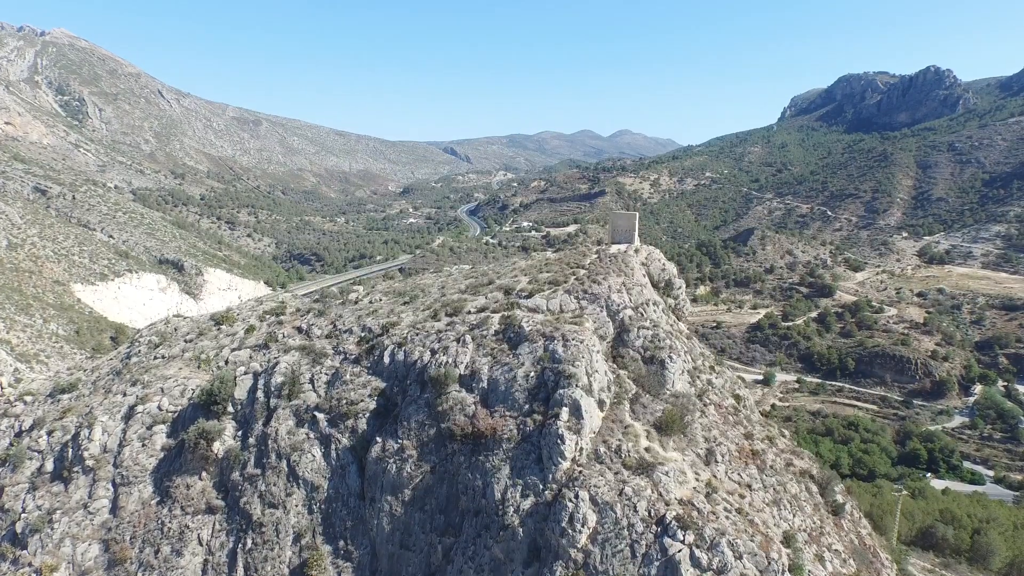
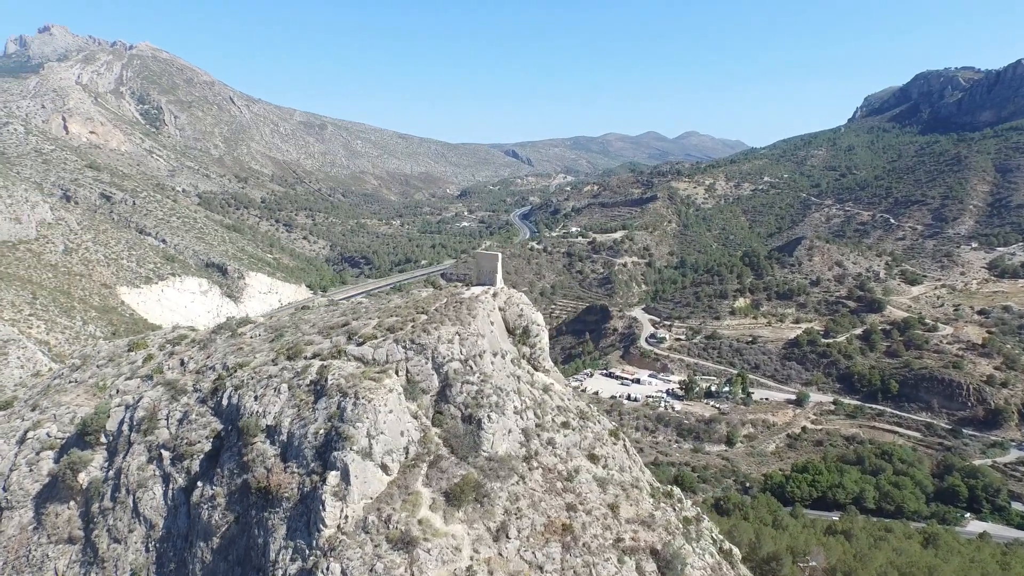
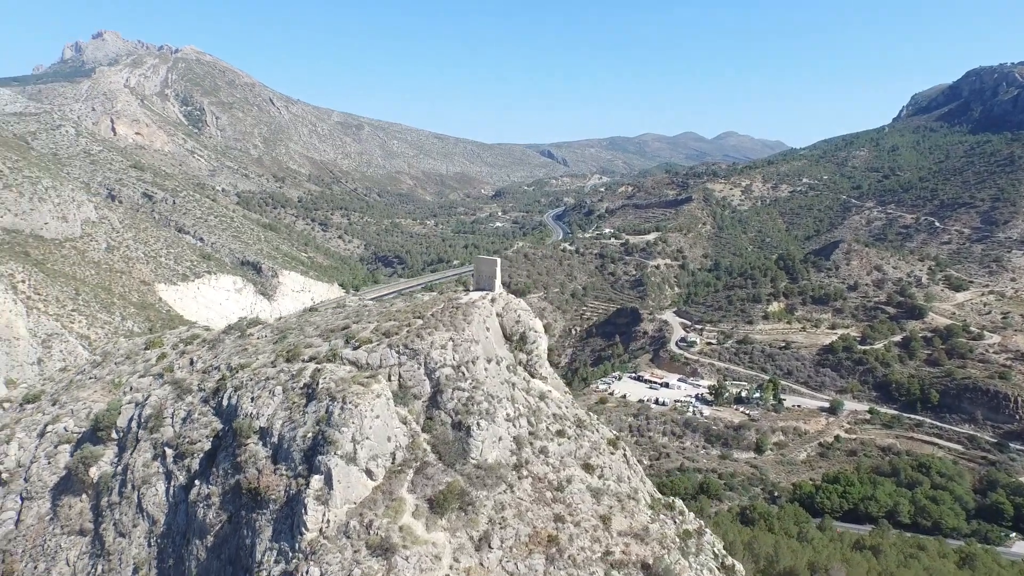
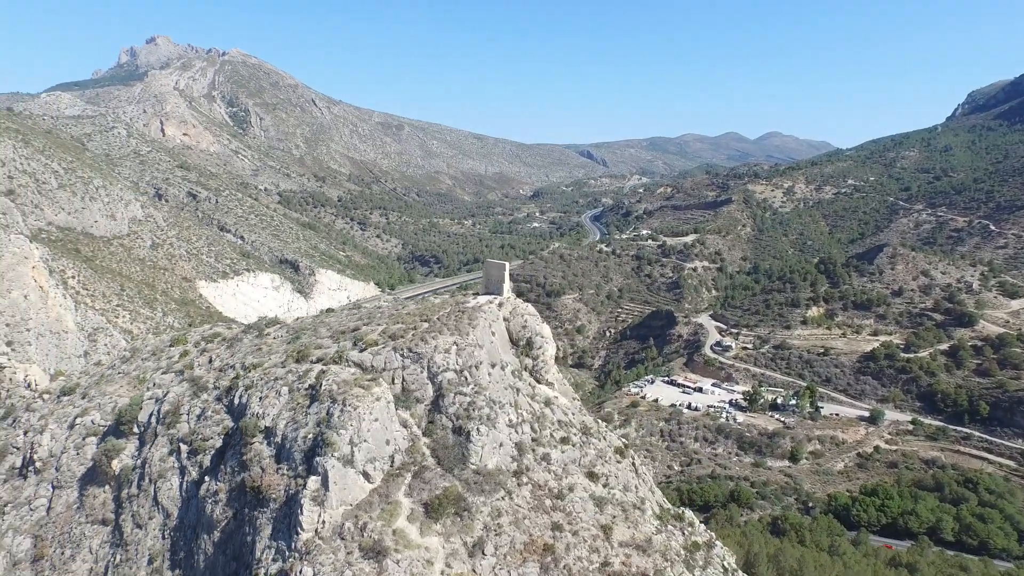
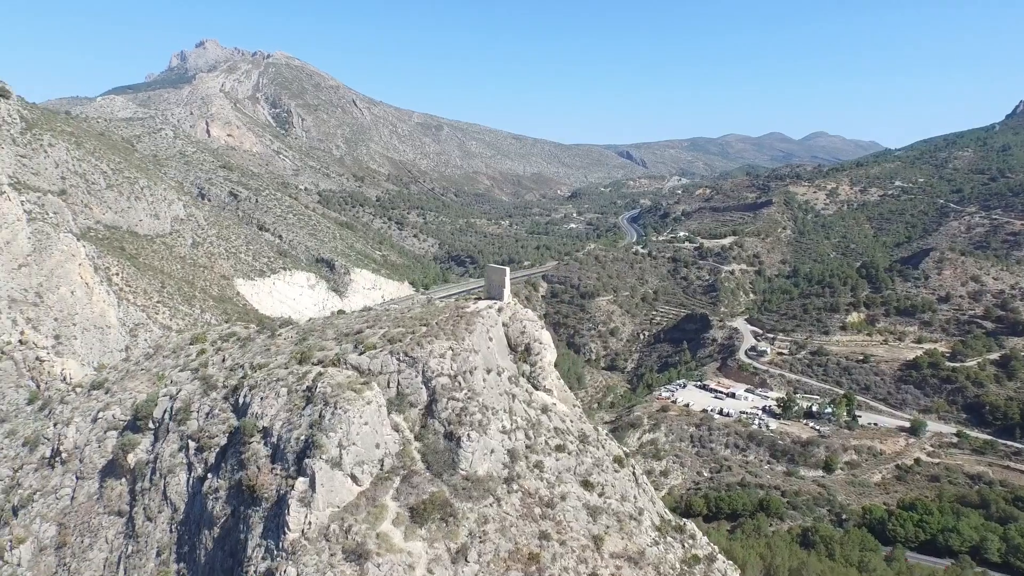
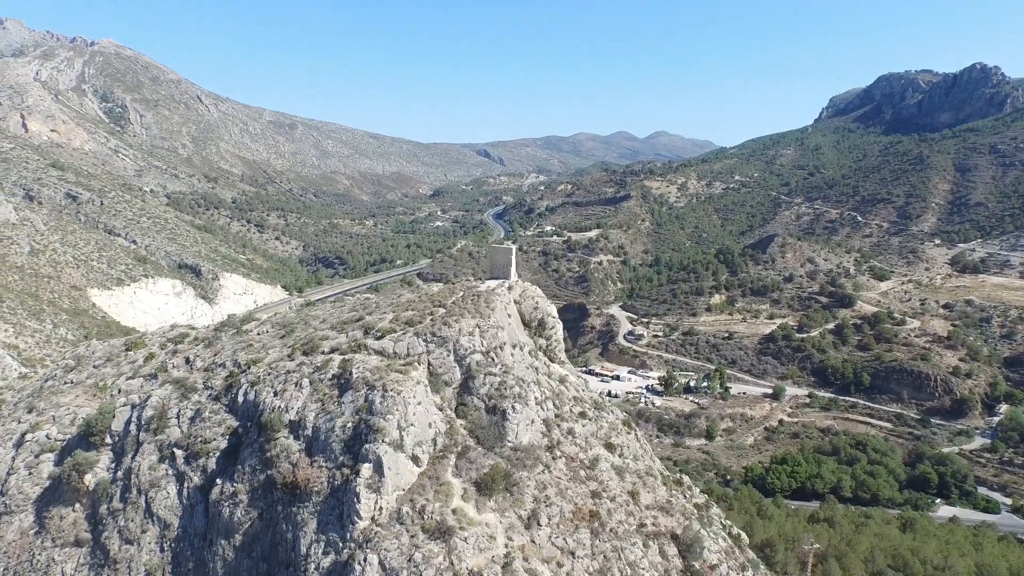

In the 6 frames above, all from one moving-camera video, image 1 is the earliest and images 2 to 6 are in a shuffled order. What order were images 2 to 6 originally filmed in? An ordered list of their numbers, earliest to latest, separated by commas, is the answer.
6, 2, 3, 4, 5
